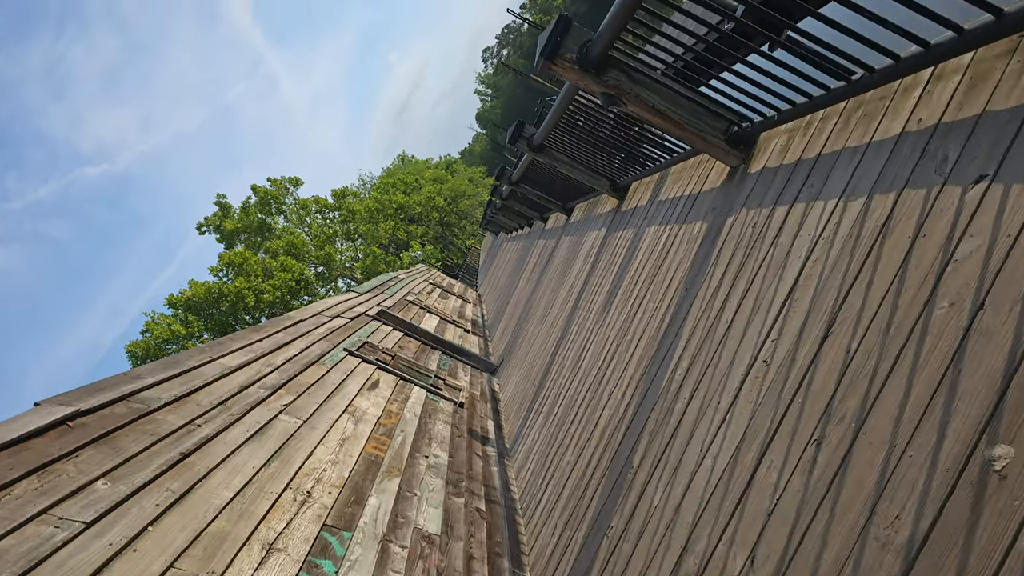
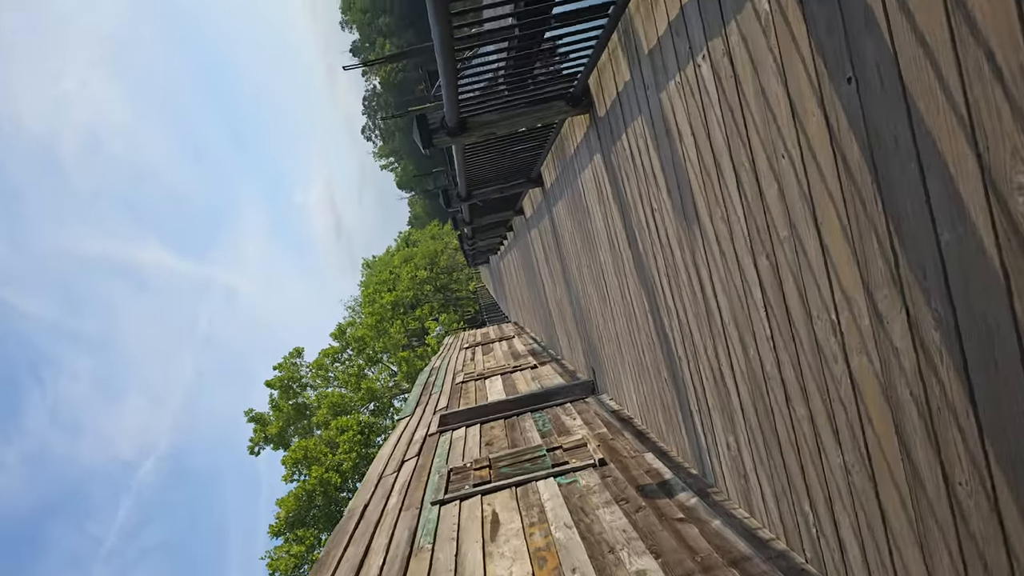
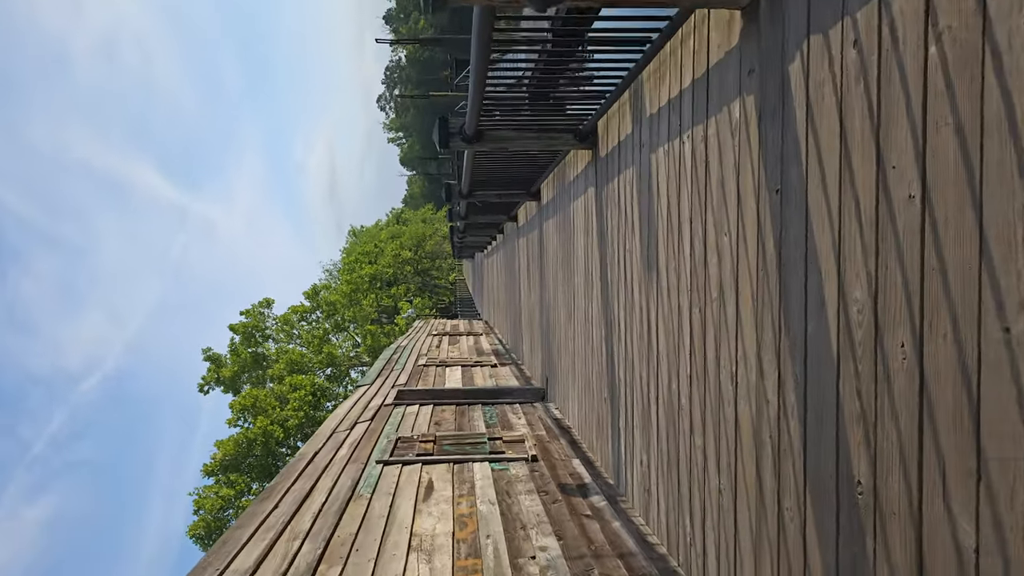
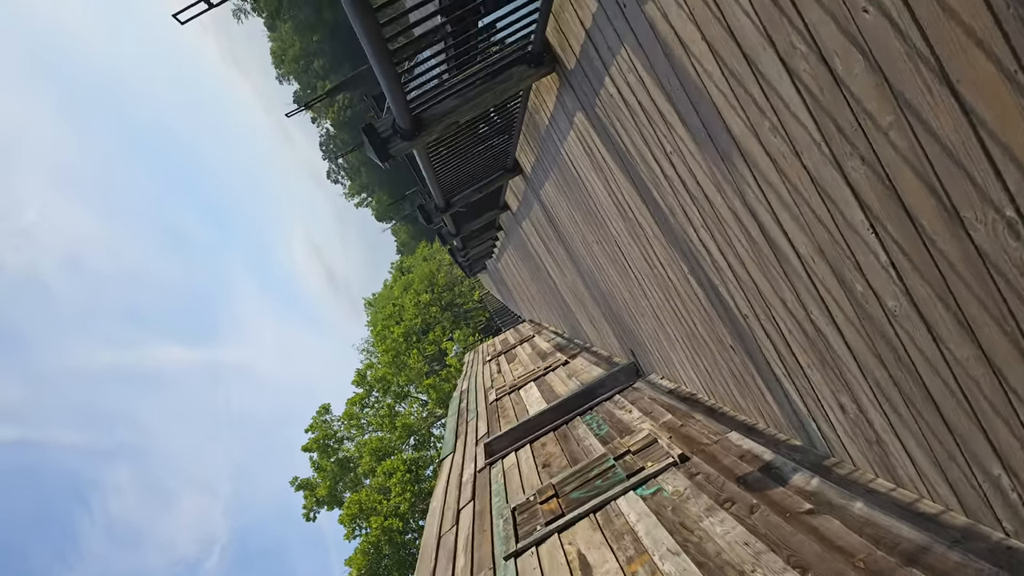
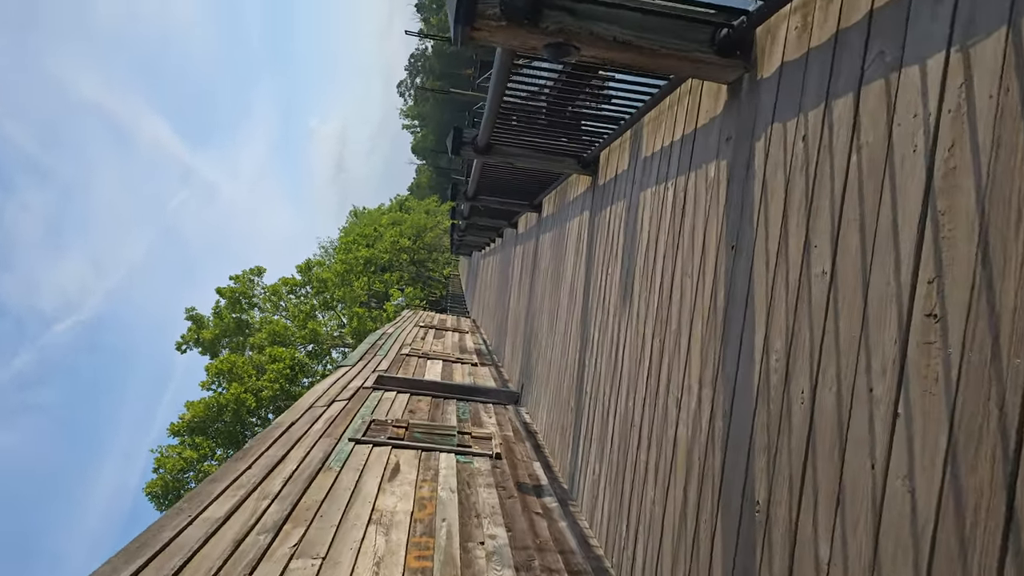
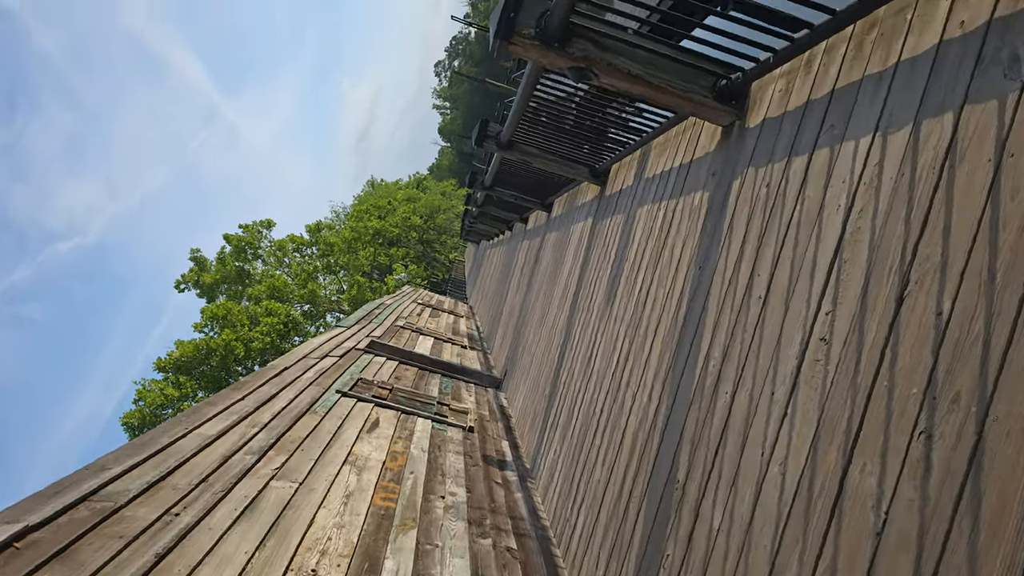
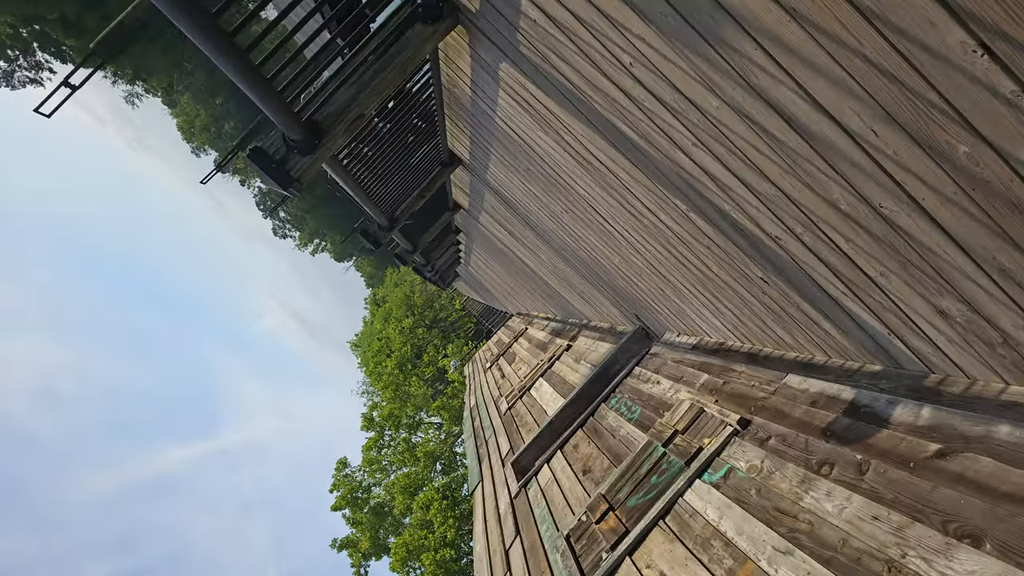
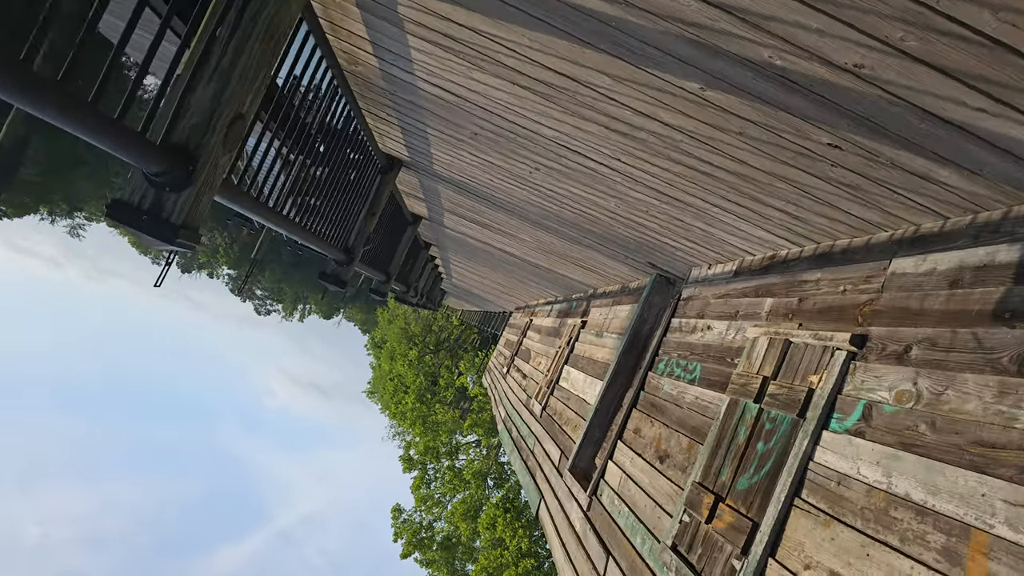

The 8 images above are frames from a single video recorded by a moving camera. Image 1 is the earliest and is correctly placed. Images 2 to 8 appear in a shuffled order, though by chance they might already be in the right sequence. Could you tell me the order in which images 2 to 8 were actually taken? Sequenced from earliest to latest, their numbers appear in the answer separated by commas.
6, 5, 3, 2, 4, 7, 8
